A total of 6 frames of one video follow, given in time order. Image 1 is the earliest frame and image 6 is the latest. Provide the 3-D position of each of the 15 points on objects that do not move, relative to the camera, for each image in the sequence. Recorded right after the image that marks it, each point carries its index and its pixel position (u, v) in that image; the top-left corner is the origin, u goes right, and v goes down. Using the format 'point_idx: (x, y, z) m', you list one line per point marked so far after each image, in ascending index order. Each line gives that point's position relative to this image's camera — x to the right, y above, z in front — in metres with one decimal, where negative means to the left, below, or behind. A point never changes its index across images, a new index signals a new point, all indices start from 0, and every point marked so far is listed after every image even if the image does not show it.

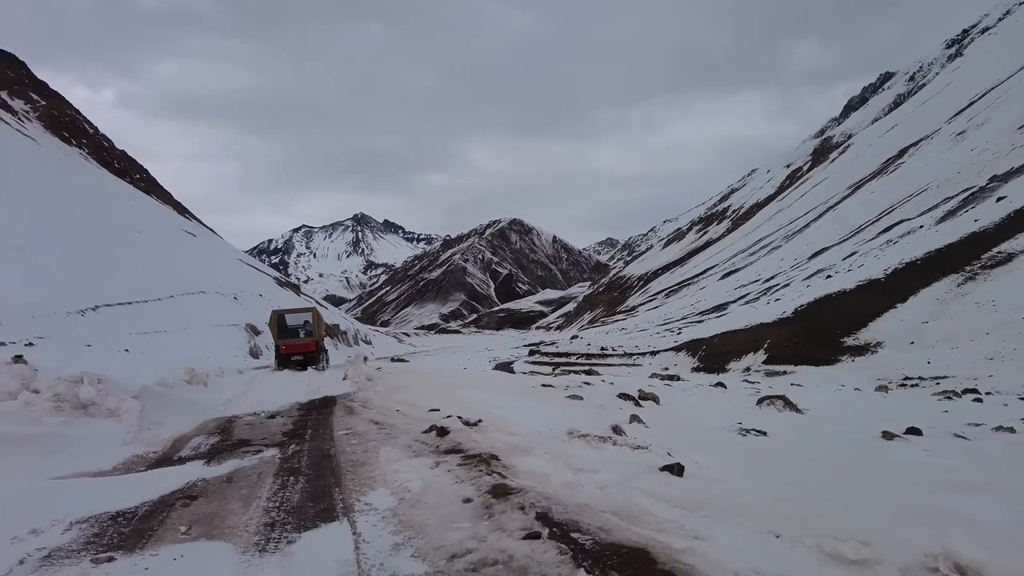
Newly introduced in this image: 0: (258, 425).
0: (-3.6, -2.0, +9.2) m
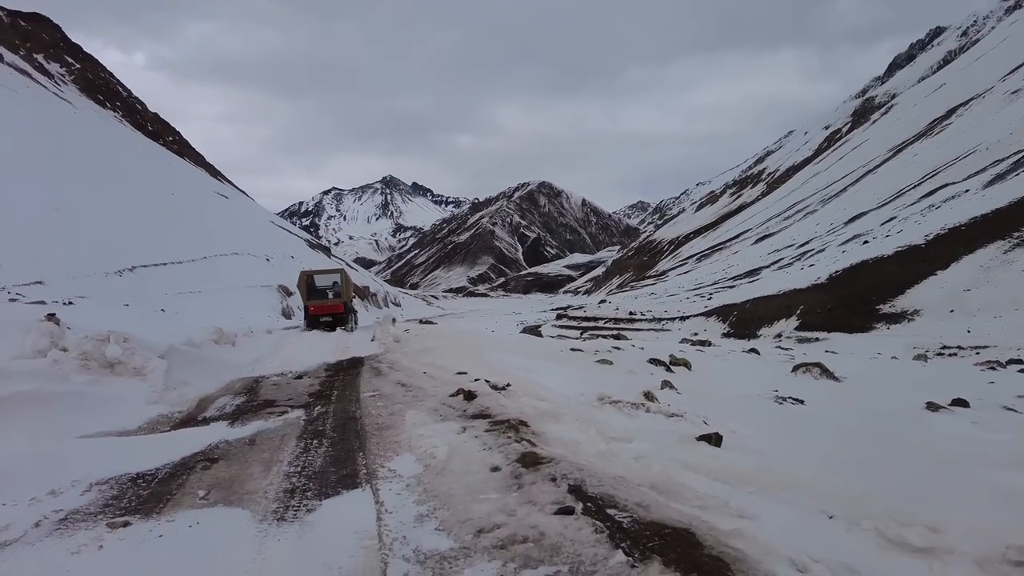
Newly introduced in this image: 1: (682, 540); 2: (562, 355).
0: (-3.2, -1.4, +9.1) m
1: (+0.8, -1.2, +3.2) m
2: (+1.2, -1.6, +15.6) m
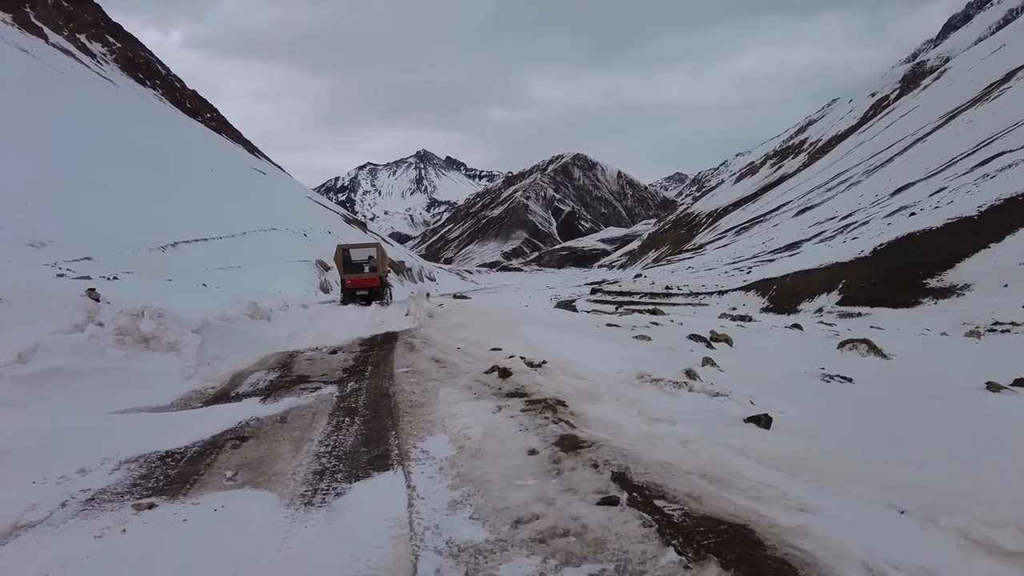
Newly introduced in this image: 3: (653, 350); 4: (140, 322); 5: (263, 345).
0: (-2.7, -1.0, +9.1) m
1: (+1.0, -1.1, +2.9) m
2: (+2.0, -1.0, +15.3) m
3: (+2.9, -1.3, +13.3) m
4: (-4.6, -0.4, +8.0) m
5: (-3.8, -0.9, +9.9) m
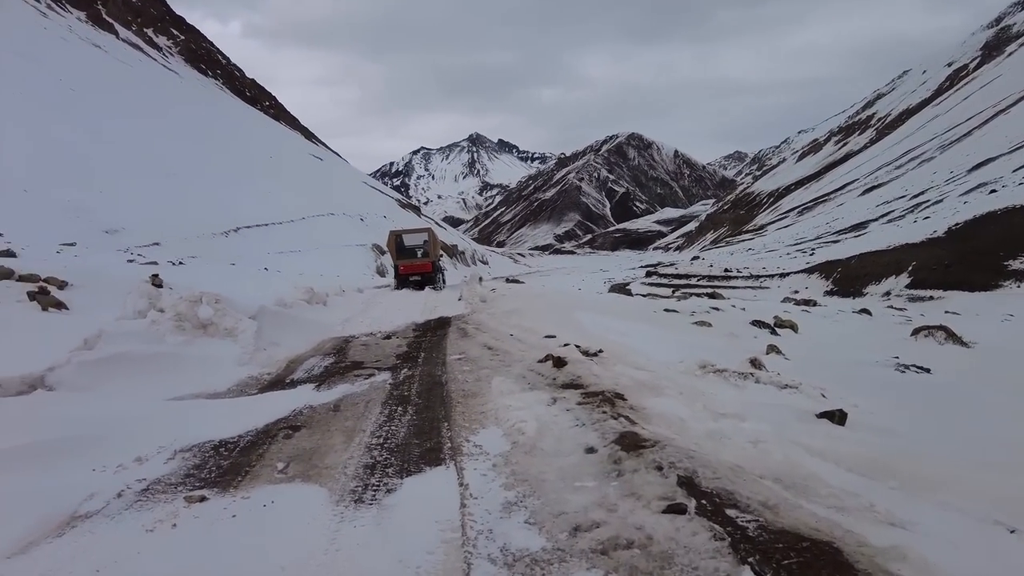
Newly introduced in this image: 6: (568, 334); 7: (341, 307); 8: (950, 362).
0: (-2.0, -0.8, +9.0) m
1: (+1.3, -1.1, +2.6) m
2: (+3.3, -0.6, +14.9) m
3: (+4.0, -1.0, +12.8) m
4: (-3.9, -0.3, +8.1) m
5: (-3.0, -0.7, +10.0) m
6: (+0.8, -0.6, +8.8) m
7: (-3.3, -0.4, +12.7) m
8: (+7.8, -1.3, +11.4) m
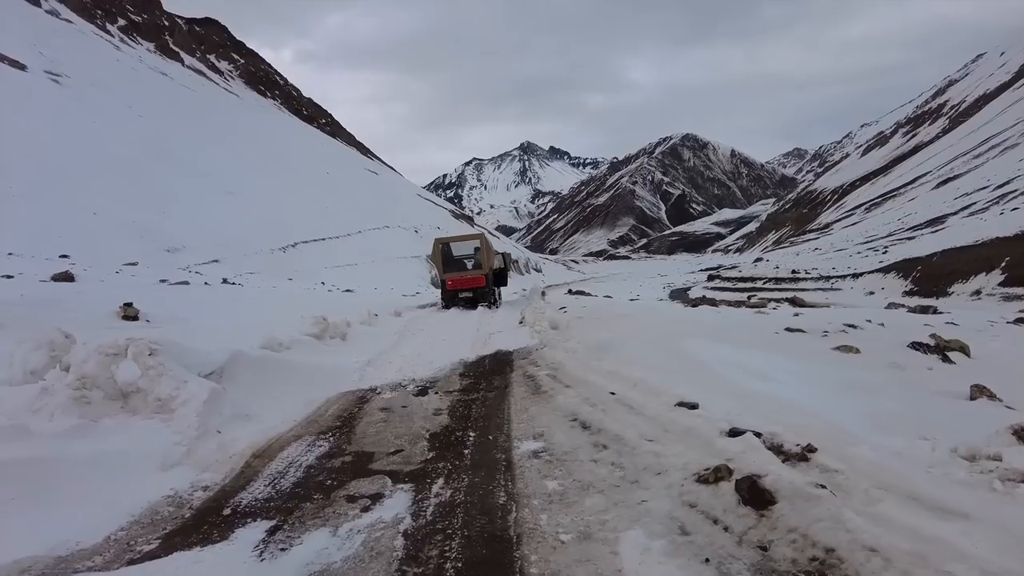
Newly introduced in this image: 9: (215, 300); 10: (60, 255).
0: (-1.1, -1.1, +5.9) m
1: (+1.6, -1.3, -0.8) m
2: (+4.7, -0.9, +11.3) m
3: (+5.2, -1.2, +9.1) m
4: (-3.1, -0.6, +5.1) m
5: (-2.0, -1.0, +6.9) m
6: (+1.6, -0.9, +5.4) m
7: (-2.1, -0.8, +9.6) m
8: (+8.9, -1.4, +7.4) m
9: (-6.0, -0.2, +13.2) m
10: (-13.0, +0.9, +18.8) m
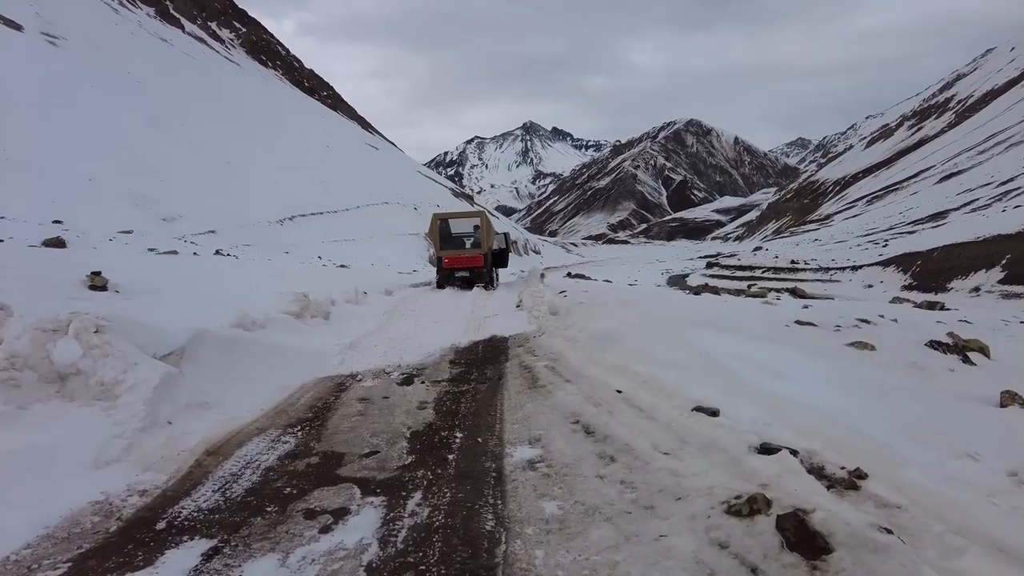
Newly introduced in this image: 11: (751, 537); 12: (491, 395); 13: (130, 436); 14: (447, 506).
0: (-1.1, -1.0, +5.2) m
1: (+1.6, -1.4, -1.4) m
2: (+4.6, -0.7, +10.7) m
3: (+5.1, -1.1, +8.5) m
4: (-3.1, -0.4, +4.5) m
5: (-2.1, -0.8, +6.3) m
6: (+1.6, -0.8, +4.8) m
7: (-2.2, -0.4, +9.0) m
8: (+8.8, -1.5, +6.9) m
9: (-6.0, +0.3, +12.5) m
10: (-13.0, +1.9, +18.1) m
11: (+1.0, -1.0, +2.6) m
12: (-0.2, -0.9, +5.5) m
13: (-2.4, -0.9, +4.1) m
14: (-0.3, -1.1, +3.4) m
